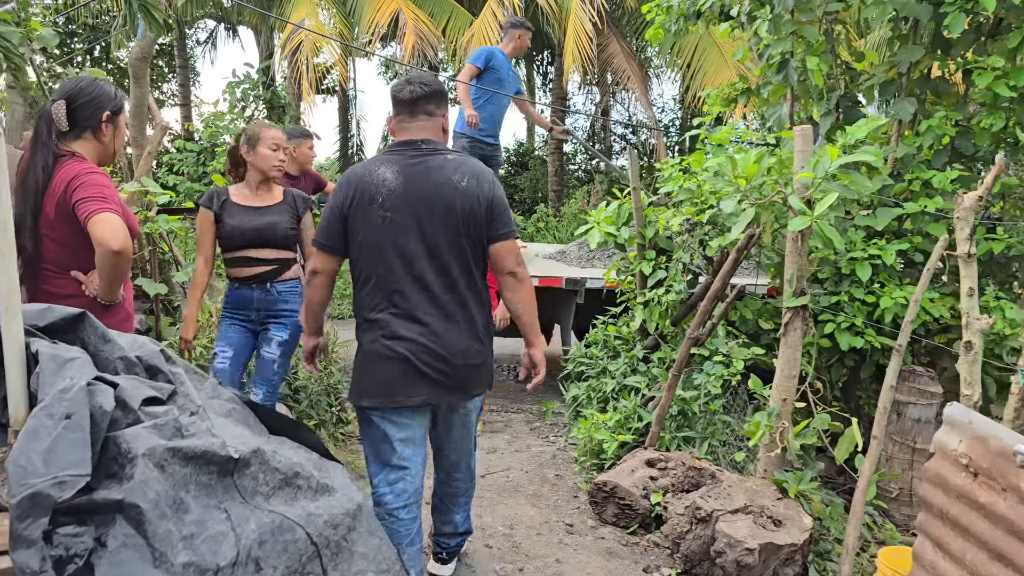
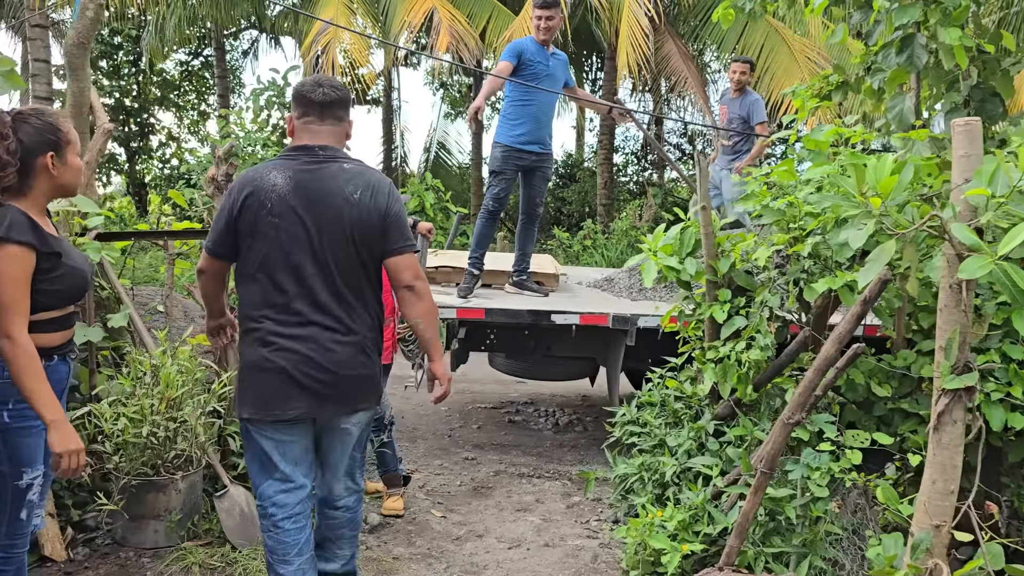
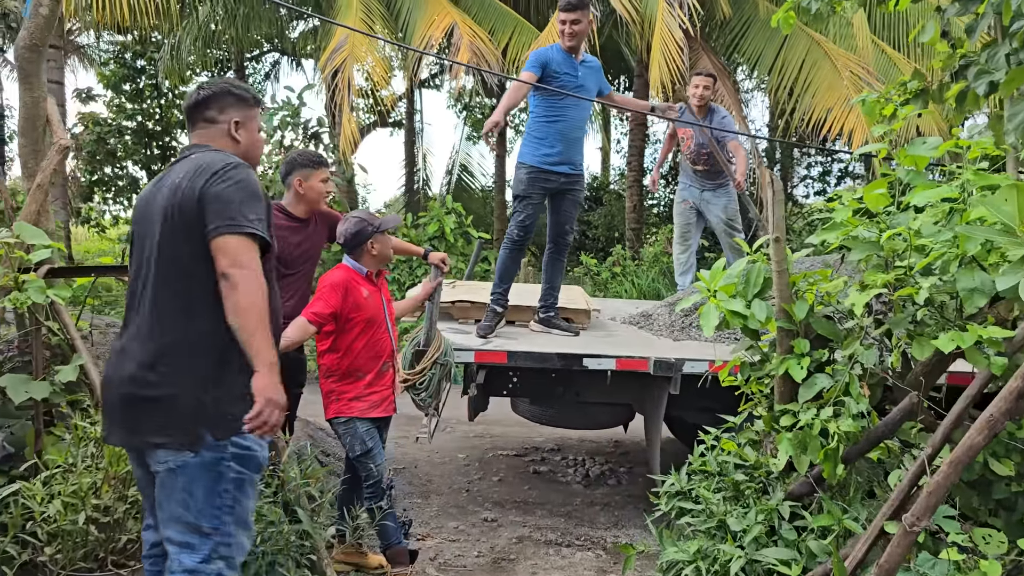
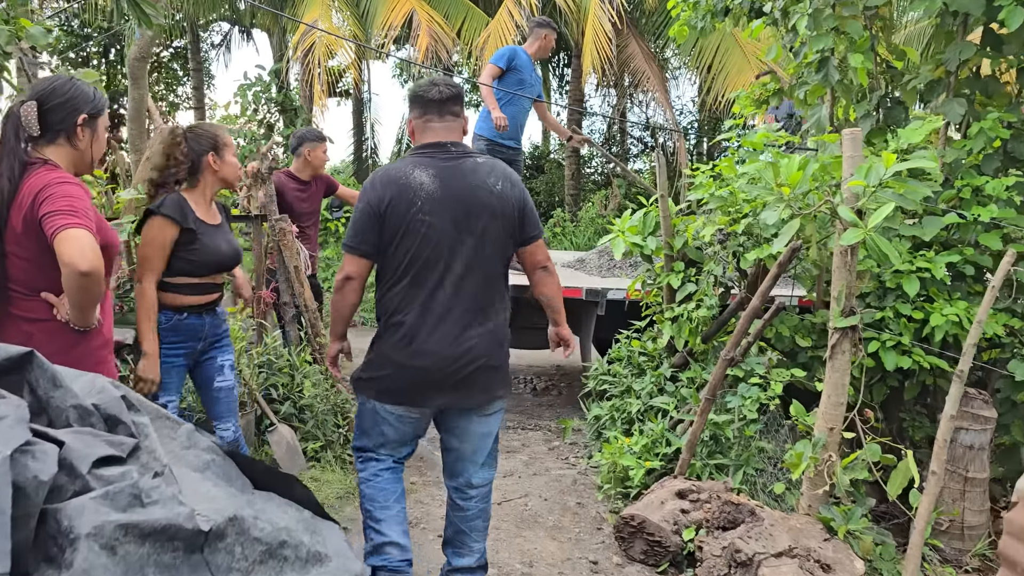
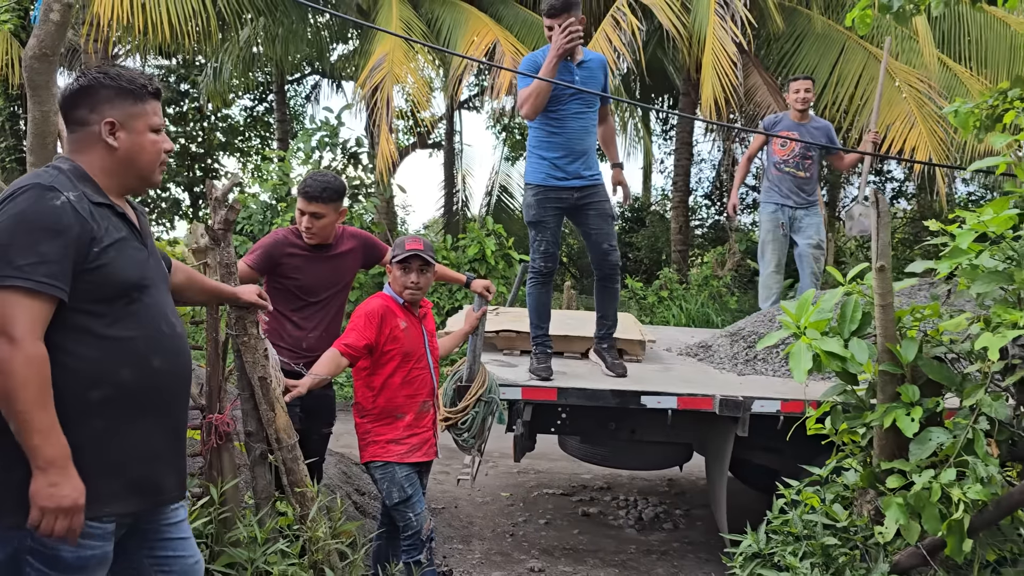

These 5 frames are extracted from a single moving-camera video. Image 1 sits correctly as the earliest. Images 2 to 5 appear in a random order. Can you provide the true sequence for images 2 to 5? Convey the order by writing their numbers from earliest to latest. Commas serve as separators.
4, 2, 3, 5
